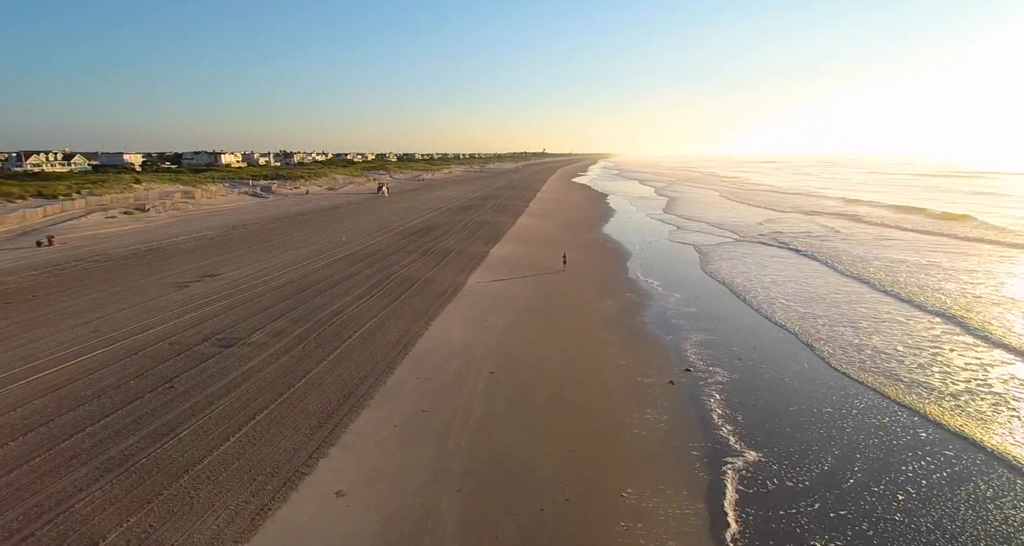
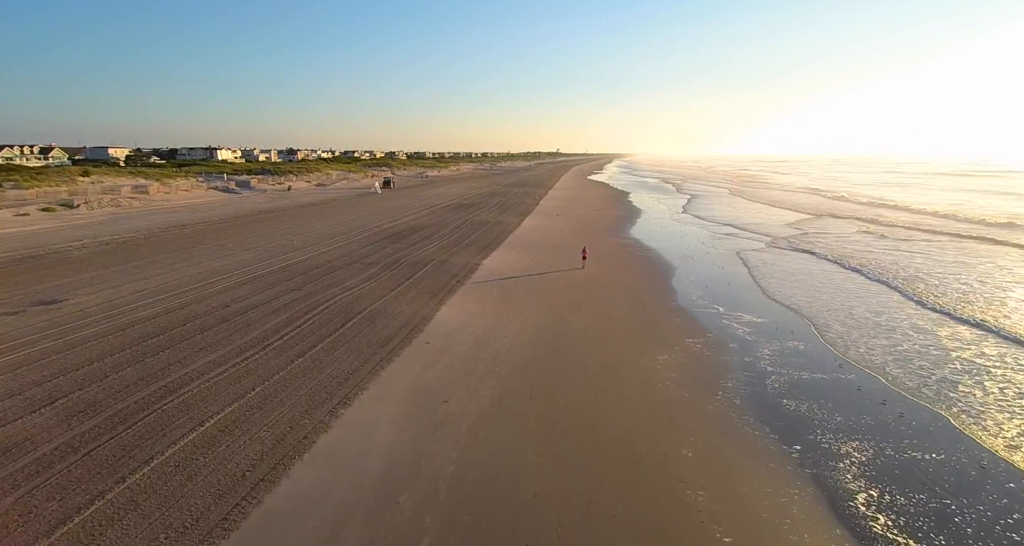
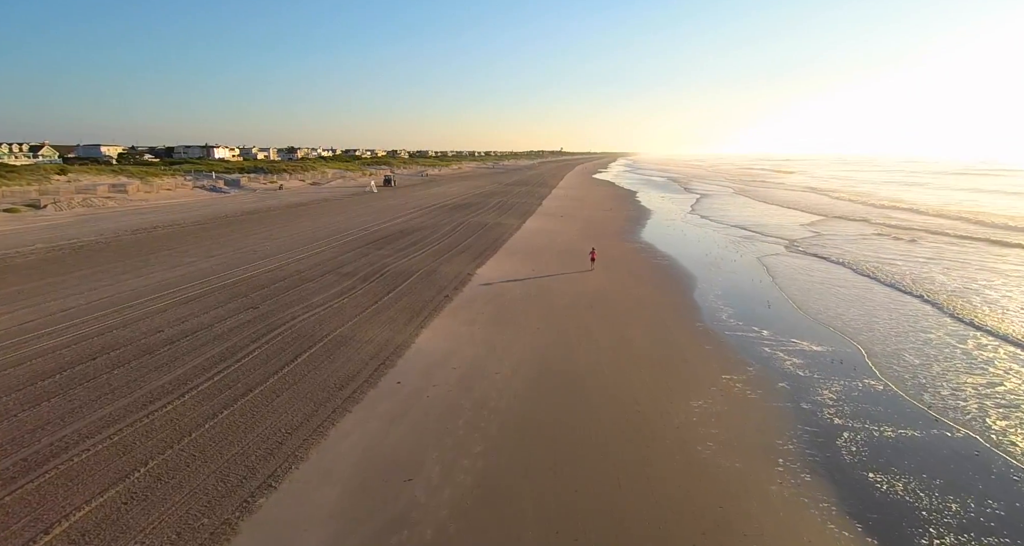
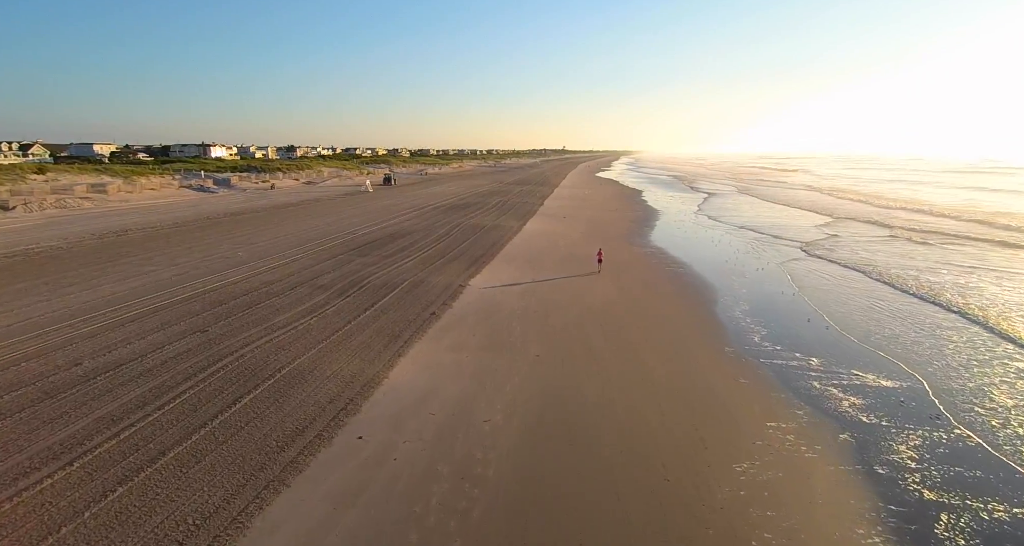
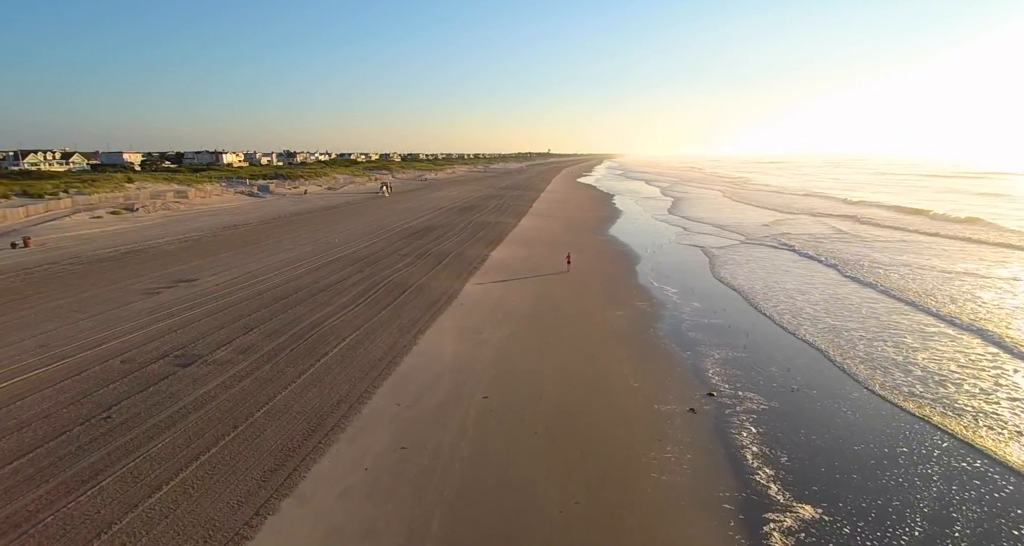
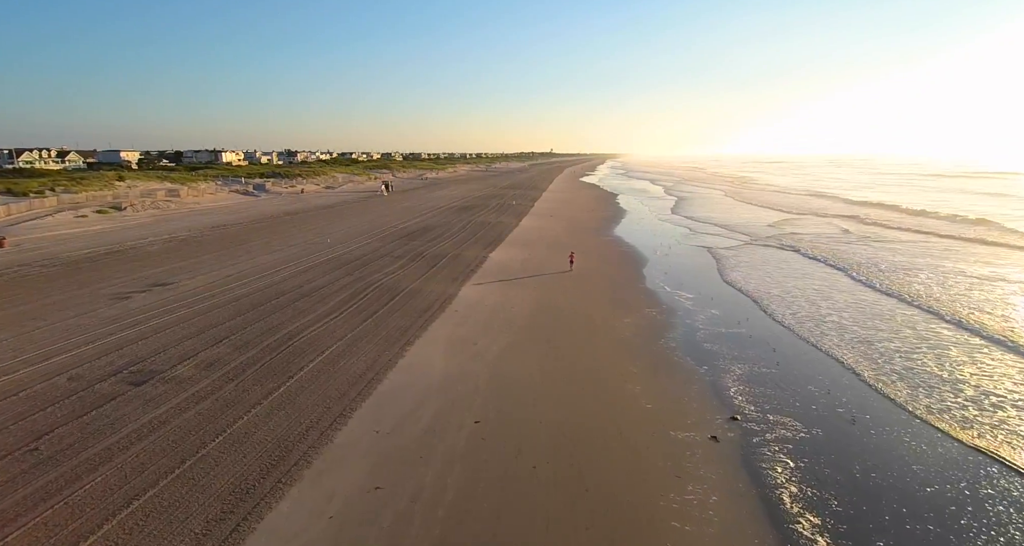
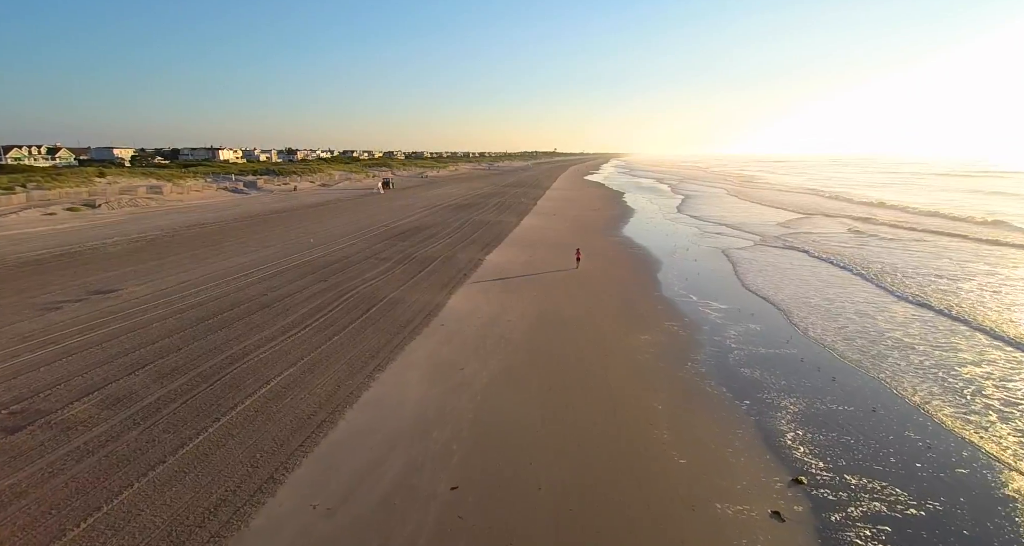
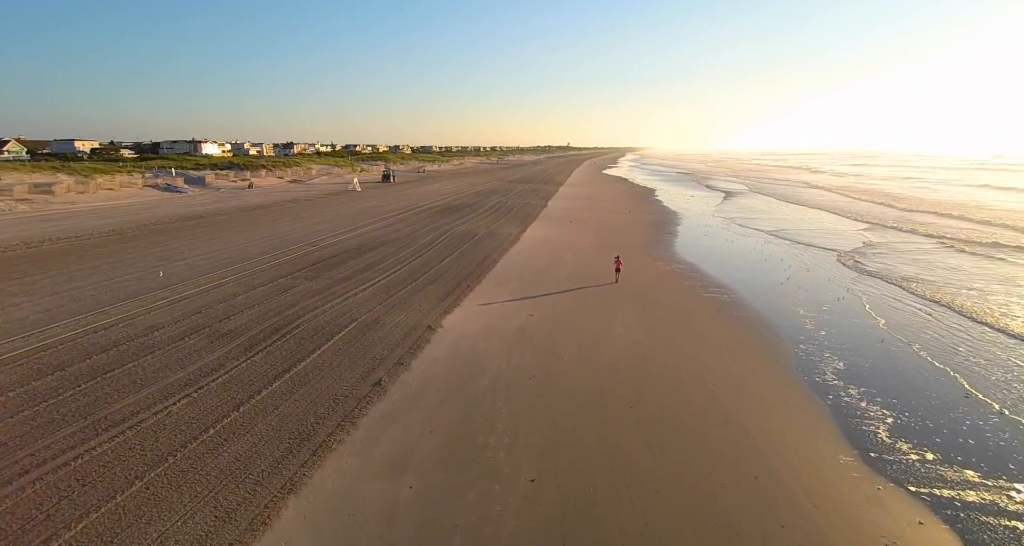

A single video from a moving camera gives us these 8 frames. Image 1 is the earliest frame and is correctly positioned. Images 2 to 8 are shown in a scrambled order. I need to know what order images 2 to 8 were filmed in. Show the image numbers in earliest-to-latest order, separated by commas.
5, 6, 7, 2, 3, 4, 8
